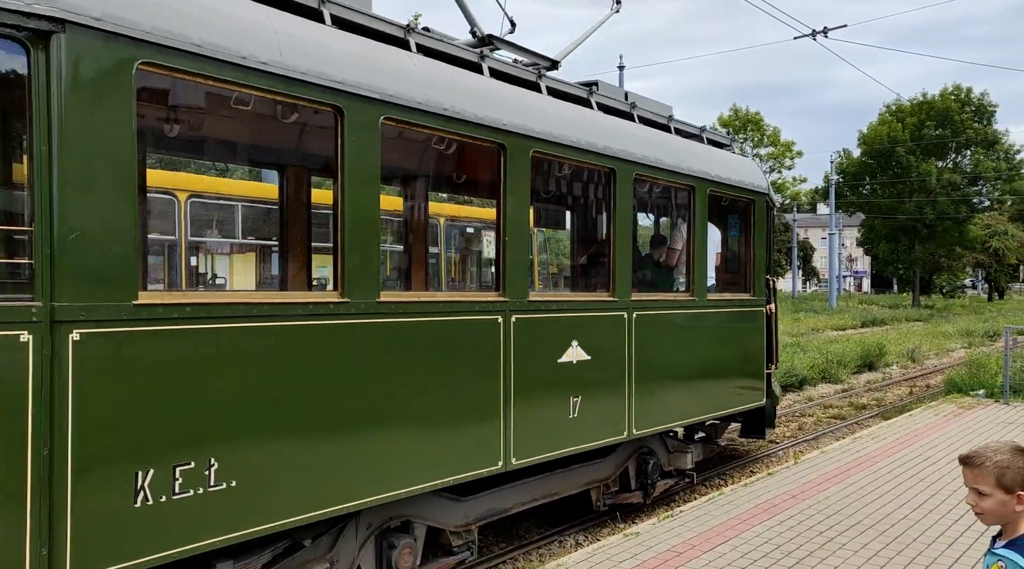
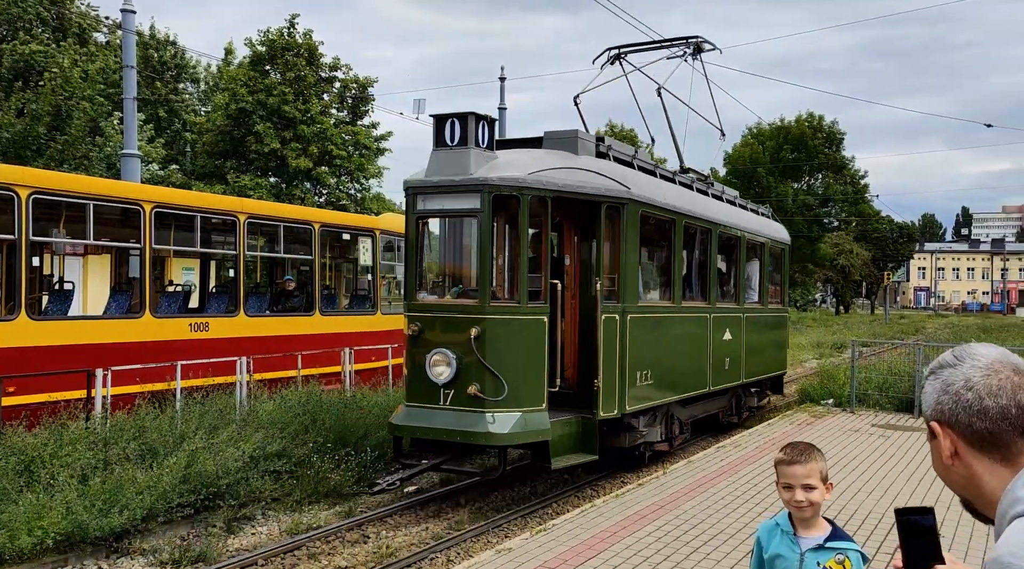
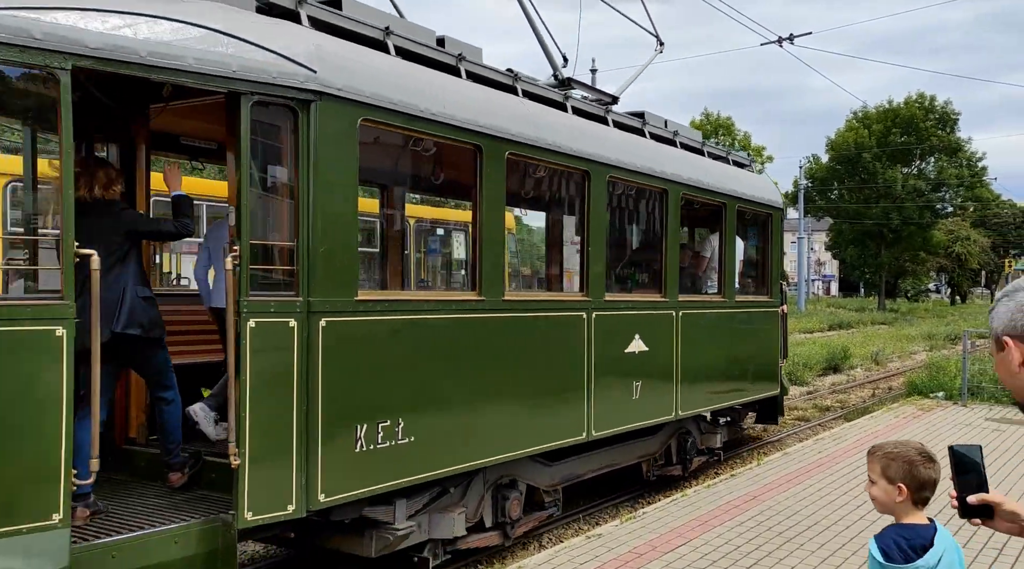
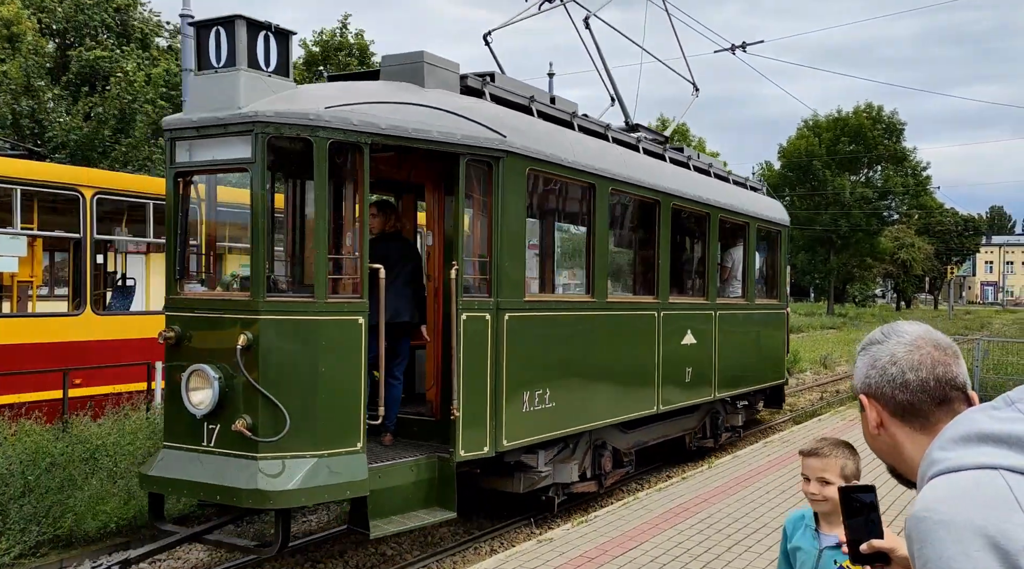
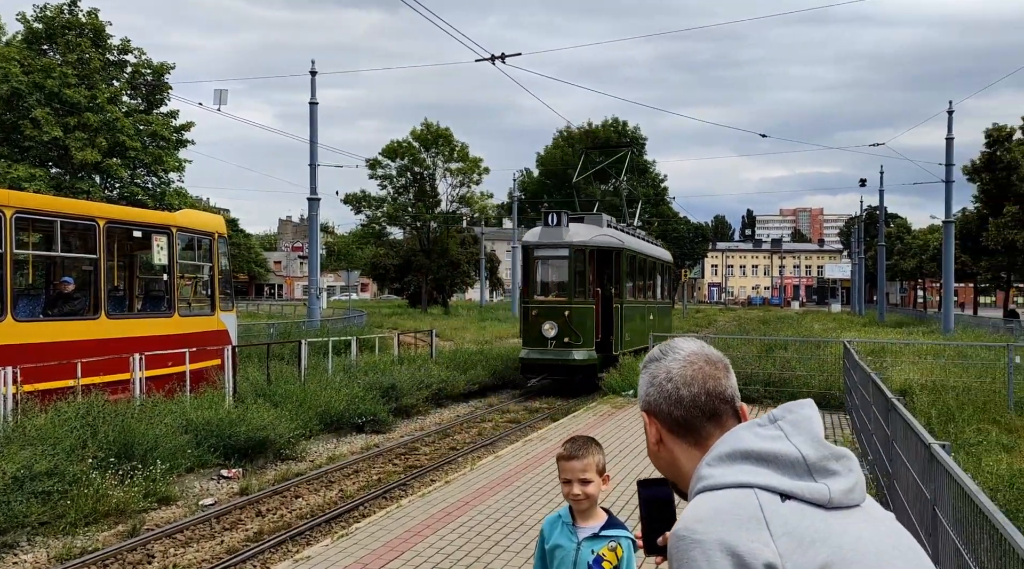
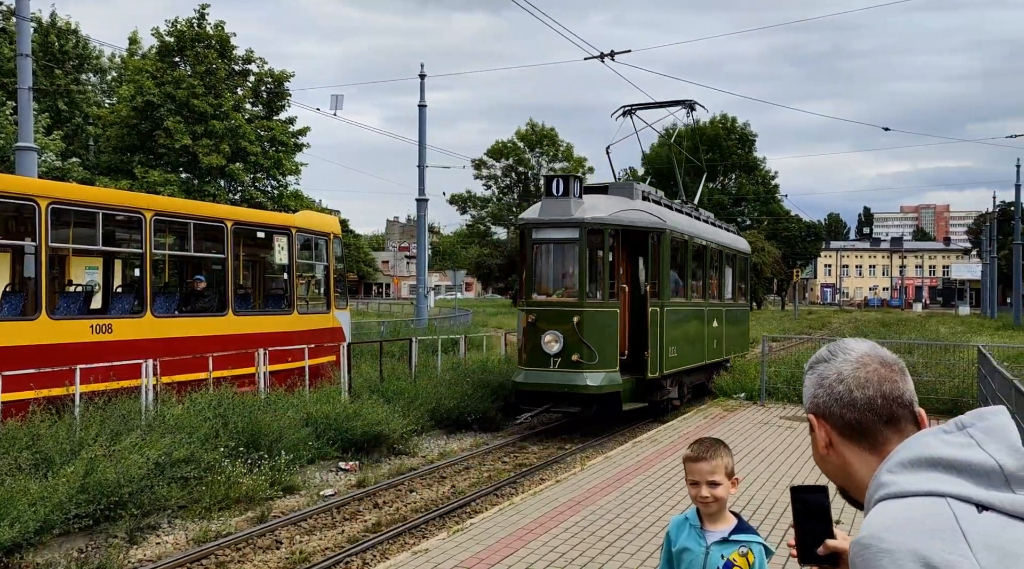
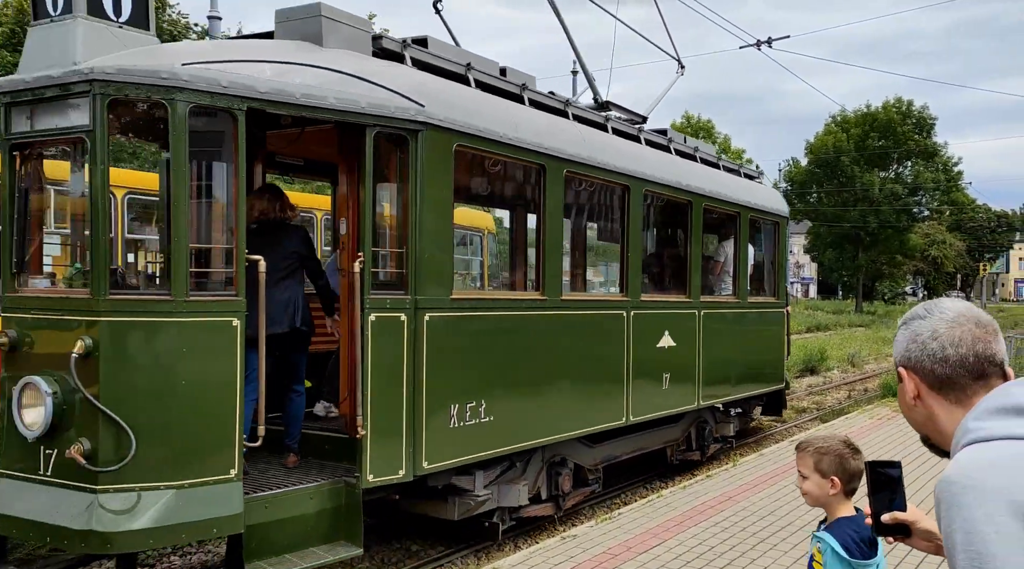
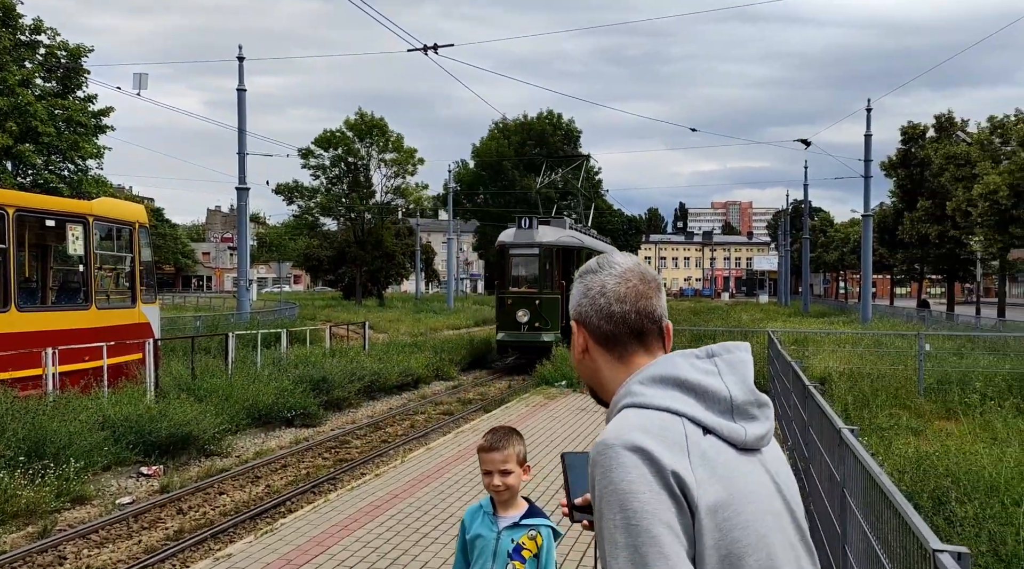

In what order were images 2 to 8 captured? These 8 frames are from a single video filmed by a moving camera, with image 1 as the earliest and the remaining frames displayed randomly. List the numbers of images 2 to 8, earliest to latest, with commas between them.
3, 7, 4, 2, 6, 5, 8
